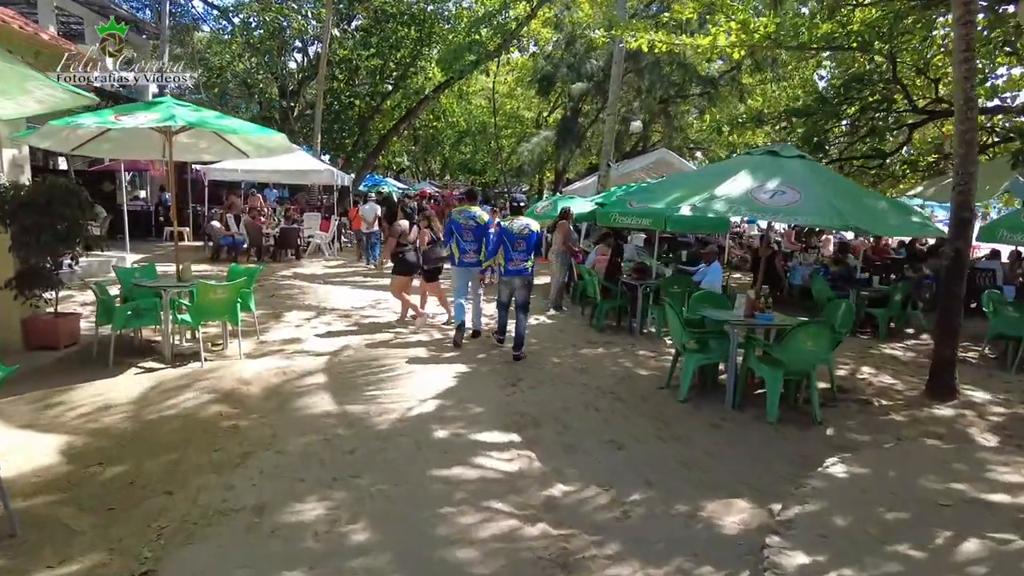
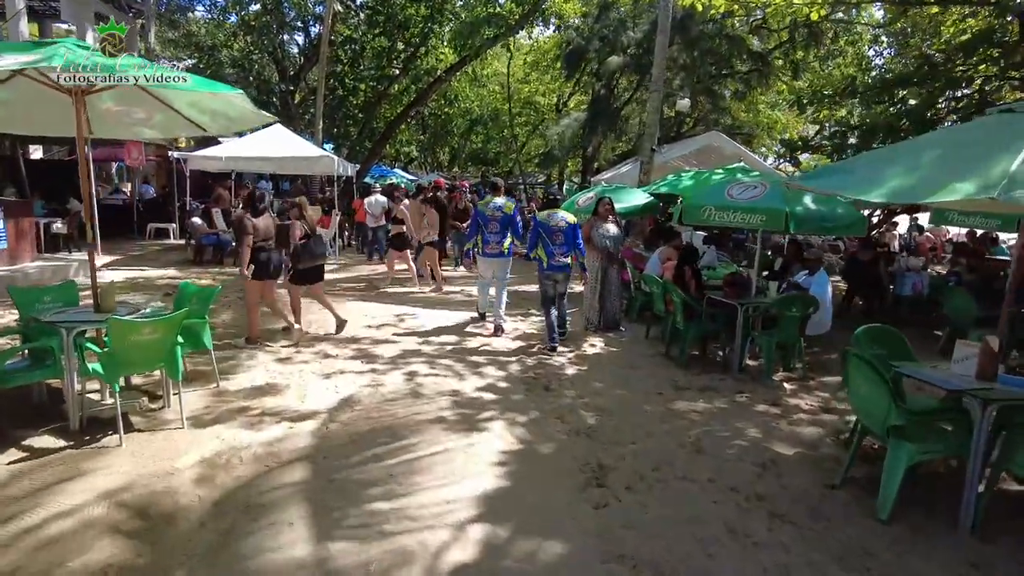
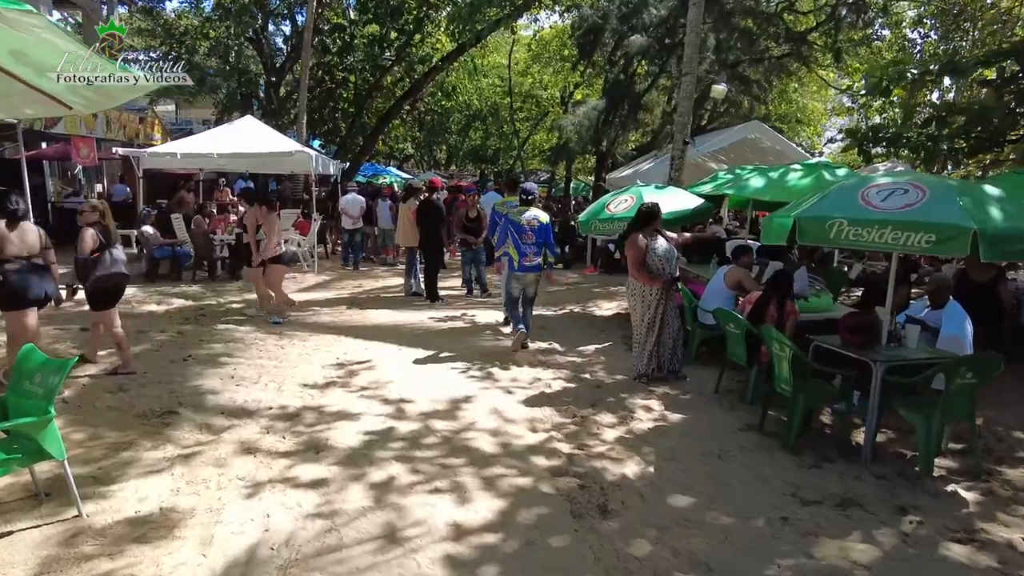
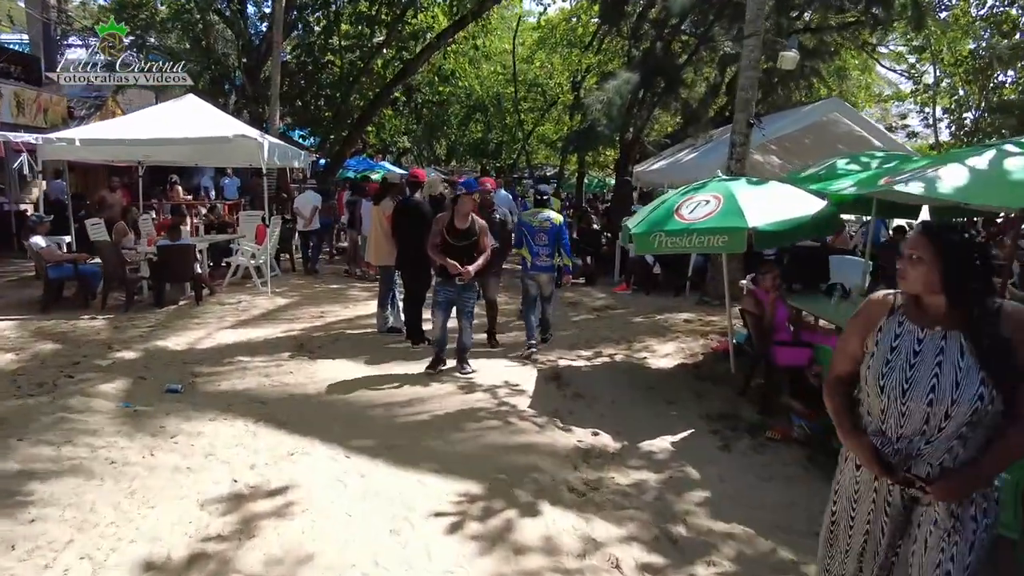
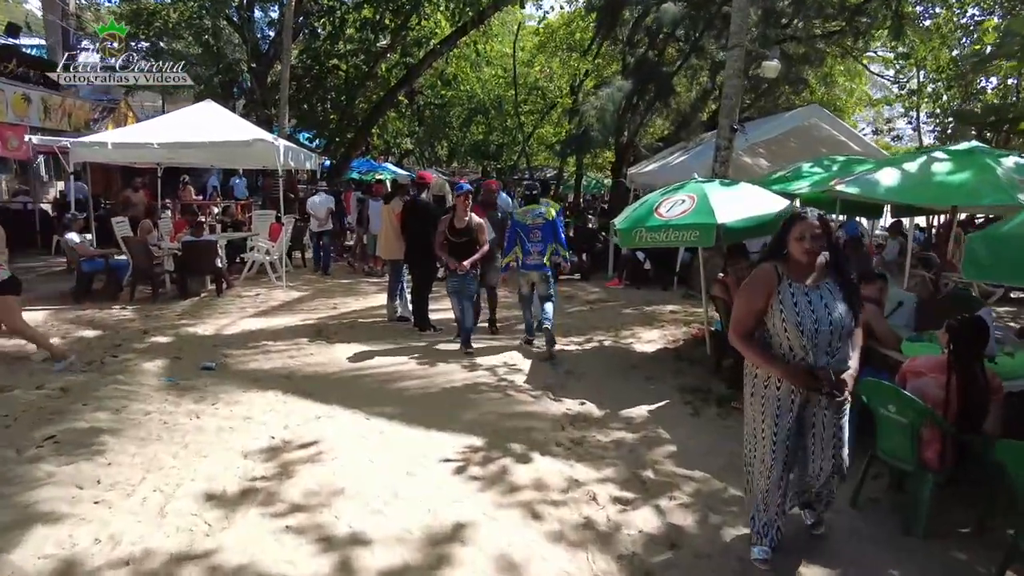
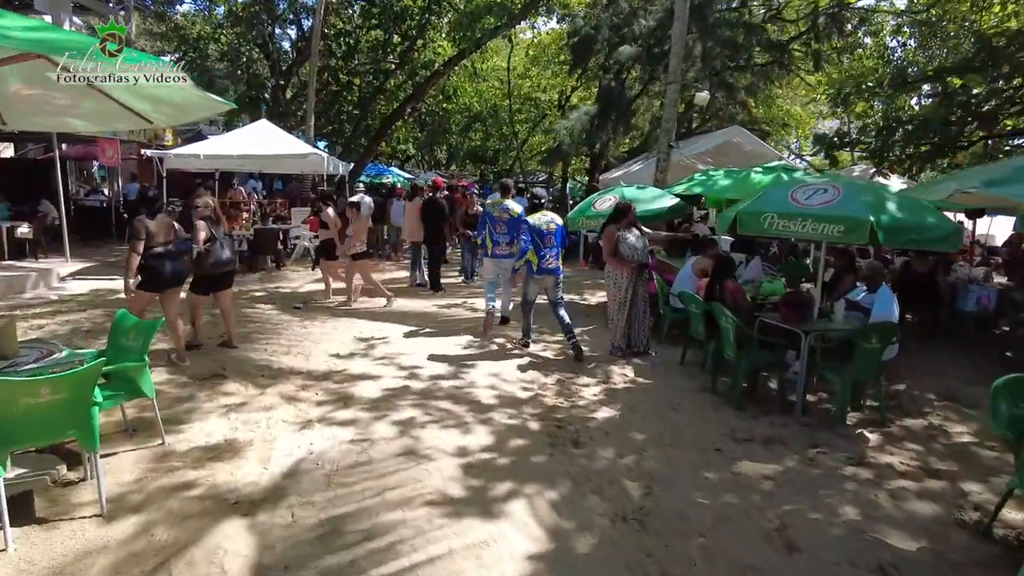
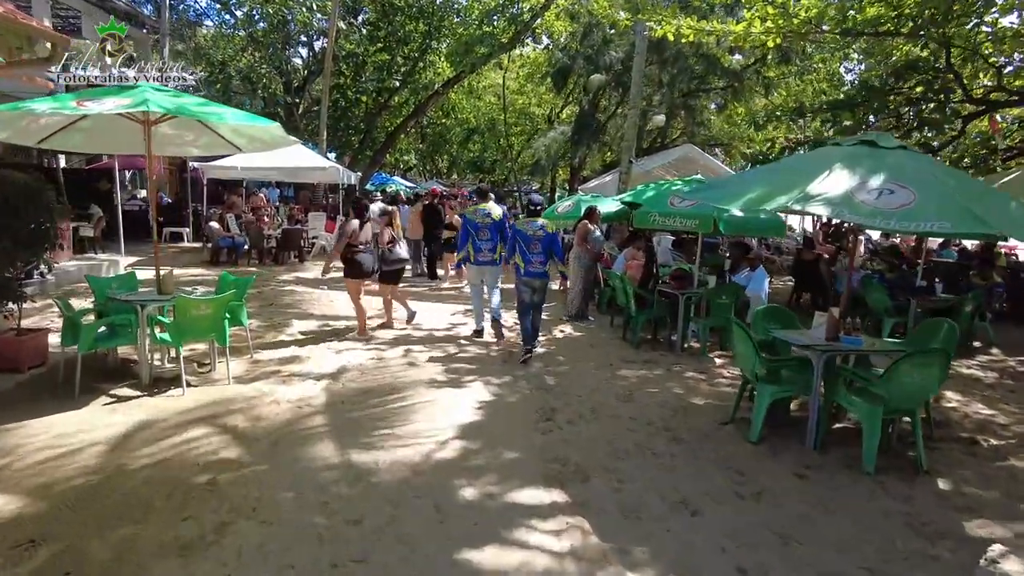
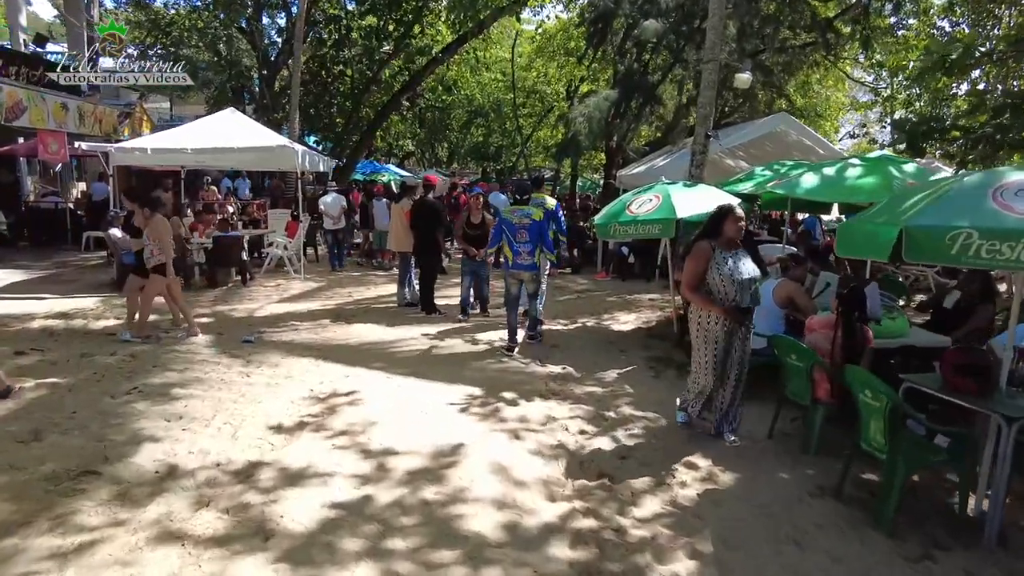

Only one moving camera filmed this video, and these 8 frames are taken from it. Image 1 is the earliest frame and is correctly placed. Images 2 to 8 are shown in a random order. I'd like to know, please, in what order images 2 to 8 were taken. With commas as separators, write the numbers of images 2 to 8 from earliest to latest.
7, 2, 6, 3, 8, 5, 4
